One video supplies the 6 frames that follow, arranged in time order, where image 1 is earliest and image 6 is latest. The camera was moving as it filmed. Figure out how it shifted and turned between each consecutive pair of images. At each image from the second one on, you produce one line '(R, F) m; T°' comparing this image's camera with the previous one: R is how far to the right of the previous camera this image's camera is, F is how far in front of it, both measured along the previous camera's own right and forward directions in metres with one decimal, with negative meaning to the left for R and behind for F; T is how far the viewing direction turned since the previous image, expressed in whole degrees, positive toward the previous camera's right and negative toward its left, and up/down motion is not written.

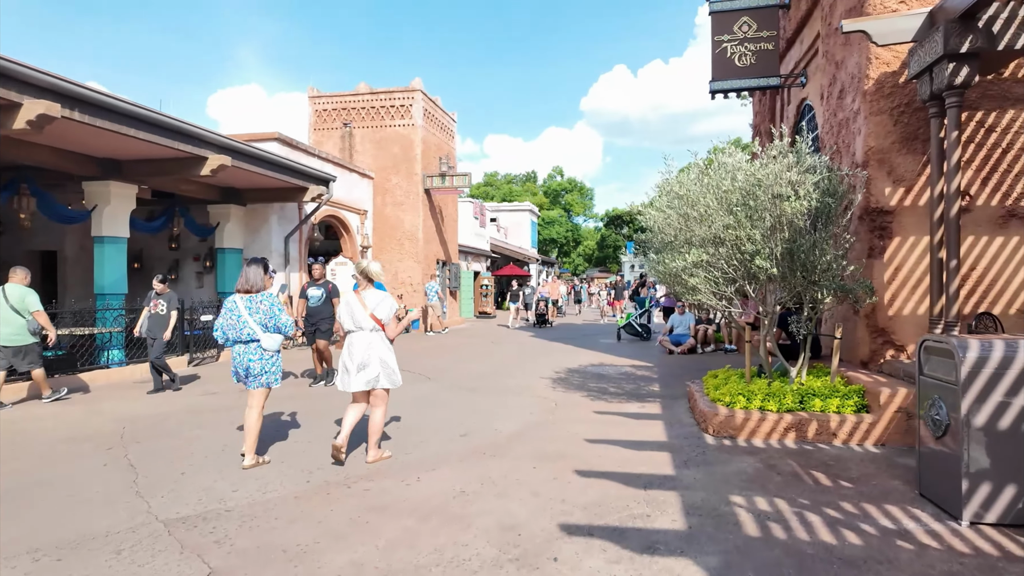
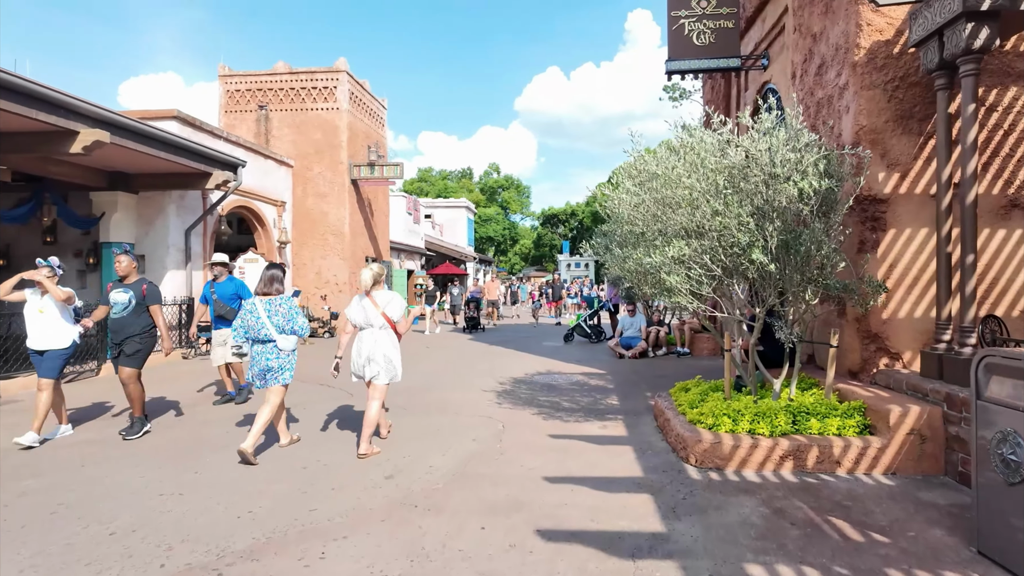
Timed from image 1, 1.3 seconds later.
(0.0, +1.2) m; +6°
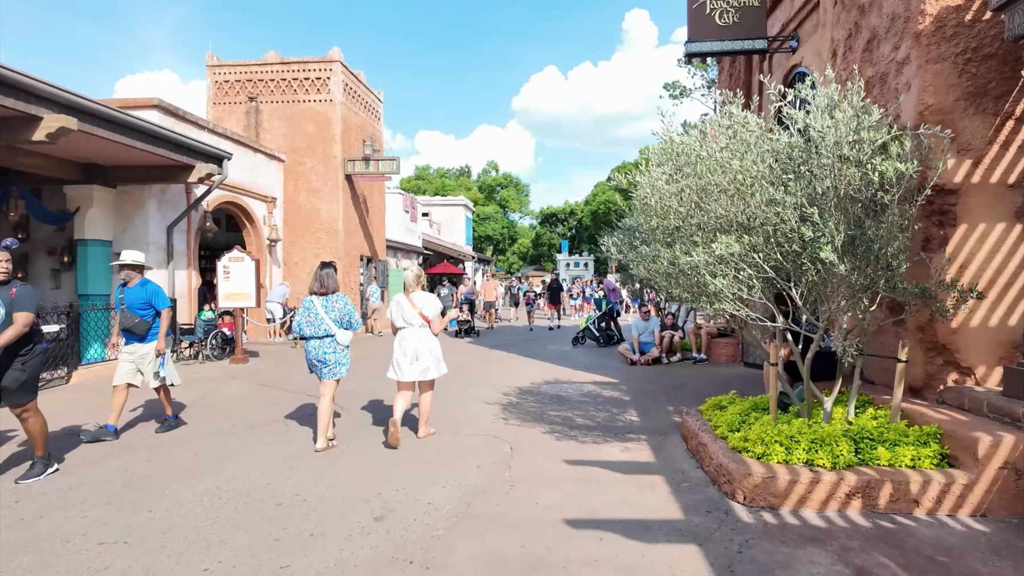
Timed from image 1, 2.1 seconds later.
(-0.1, +0.8) m; 0°
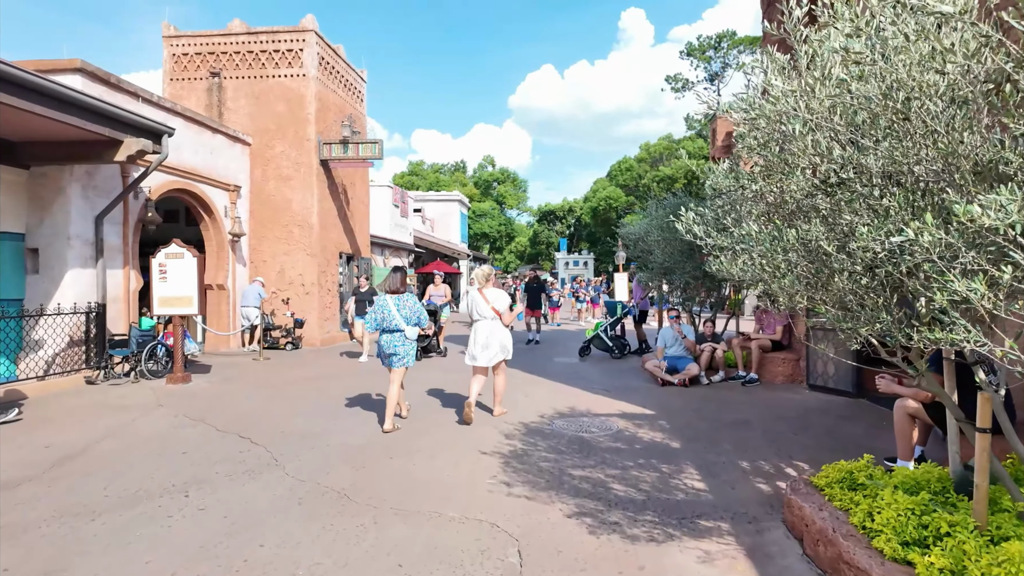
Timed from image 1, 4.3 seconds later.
(-0.1, +2.2) m; 0°
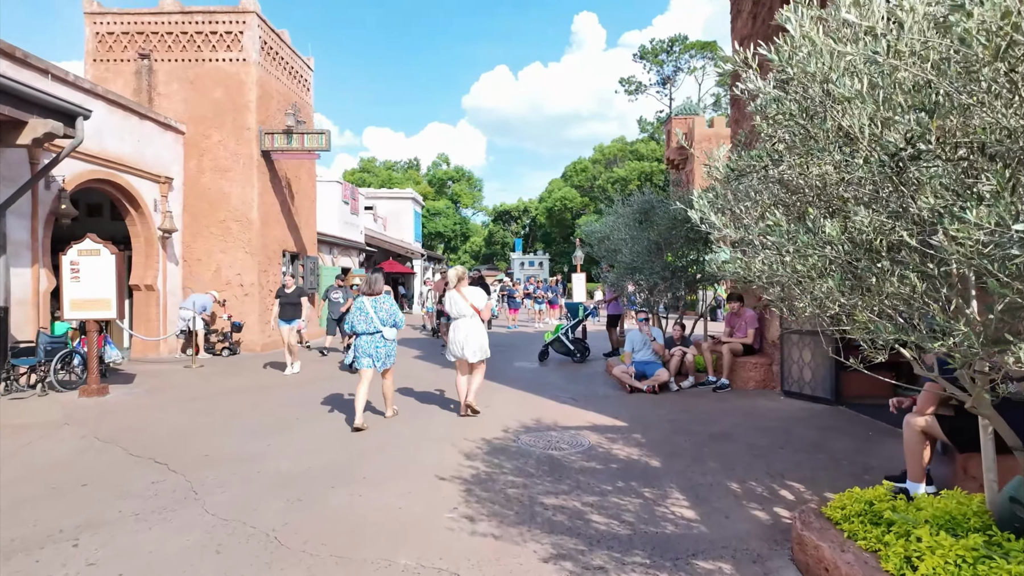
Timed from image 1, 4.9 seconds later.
(-0.1, +0.6) m; +4°
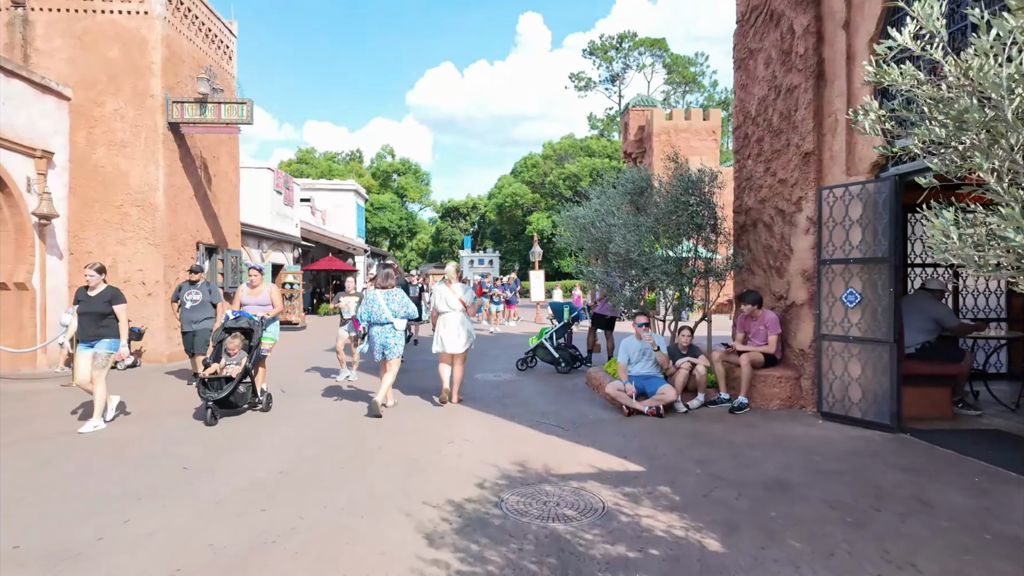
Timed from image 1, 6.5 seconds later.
(-0.2, +1.8) m; +5°
